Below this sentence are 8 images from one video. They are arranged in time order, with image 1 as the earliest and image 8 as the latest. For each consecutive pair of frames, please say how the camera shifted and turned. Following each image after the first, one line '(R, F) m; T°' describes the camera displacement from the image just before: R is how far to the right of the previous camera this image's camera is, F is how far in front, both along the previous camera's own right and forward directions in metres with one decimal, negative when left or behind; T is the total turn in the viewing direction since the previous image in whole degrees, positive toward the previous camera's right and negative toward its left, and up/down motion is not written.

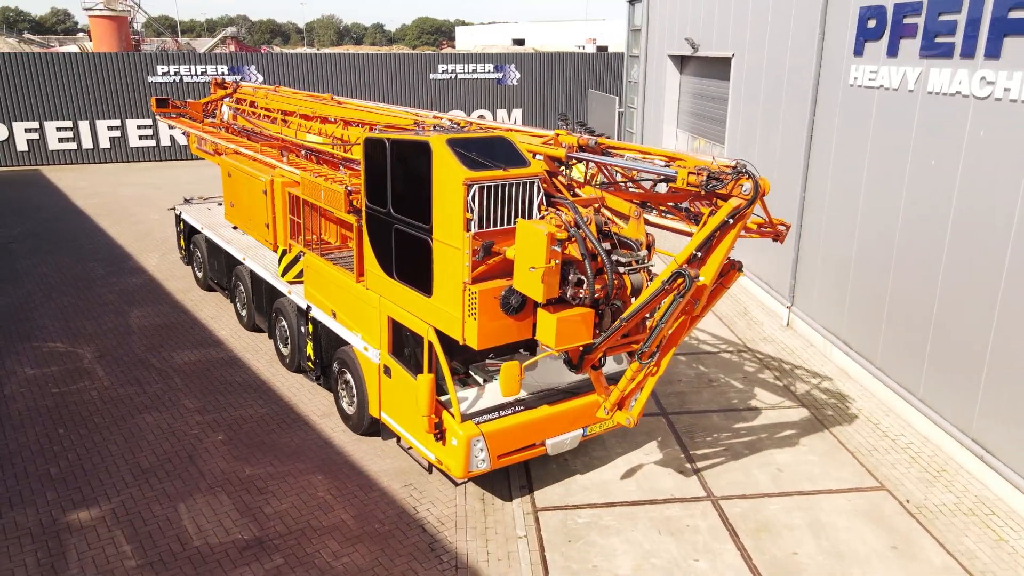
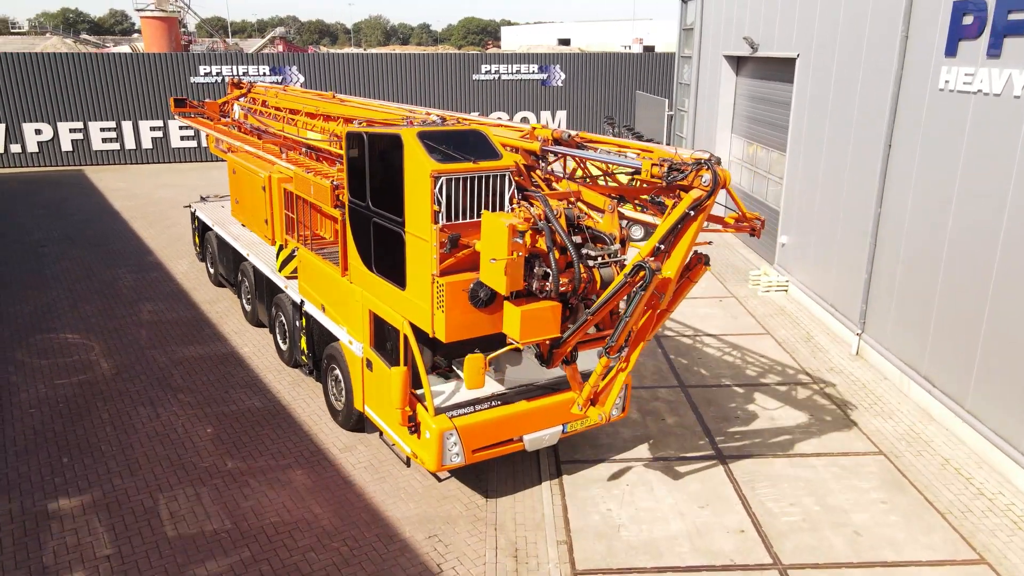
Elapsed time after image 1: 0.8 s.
(0.0, +0.9) m; -3°
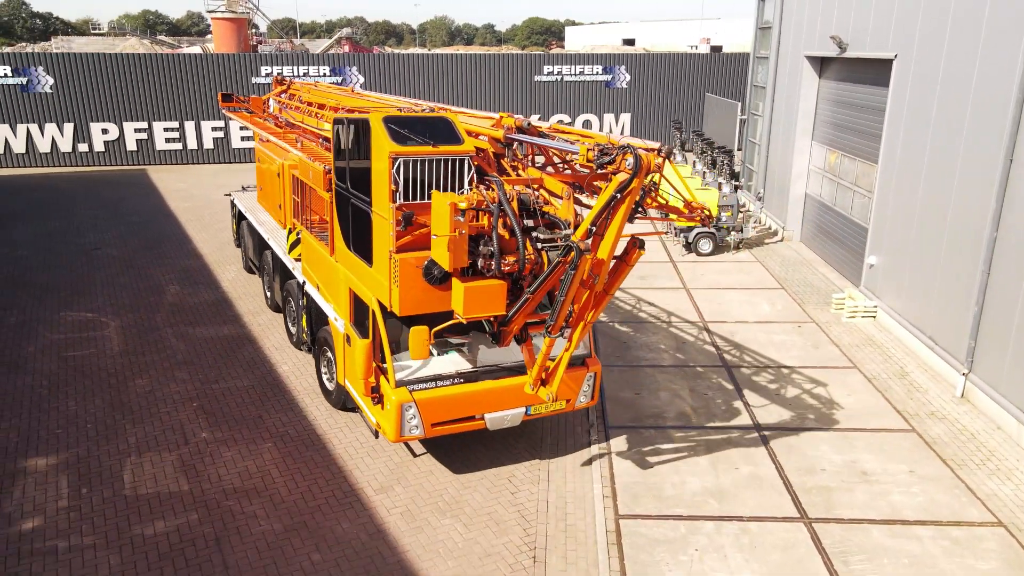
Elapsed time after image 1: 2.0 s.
(0.0, +0.9) m; -4°
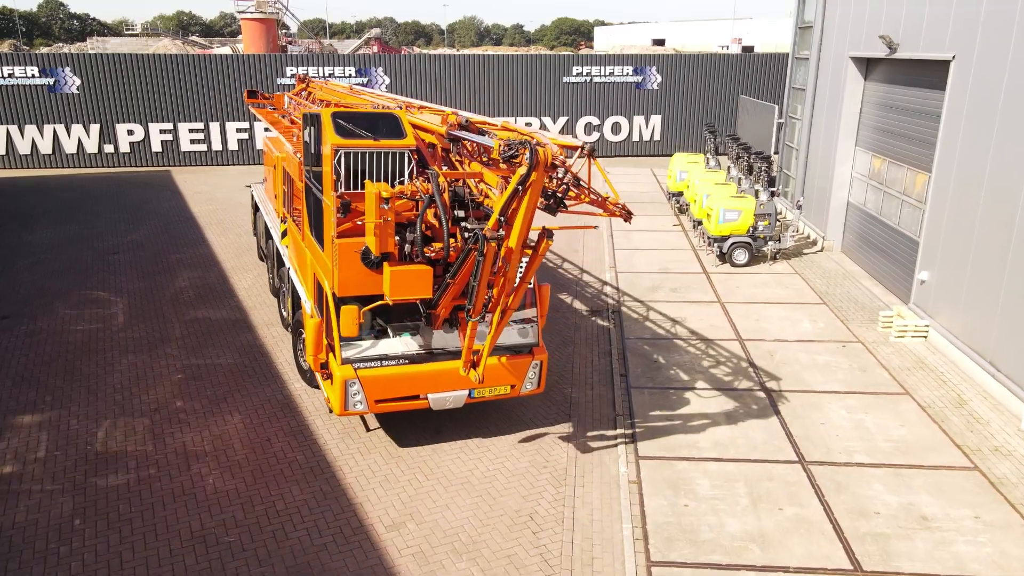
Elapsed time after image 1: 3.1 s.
(0.0, +0.6) m; -2°
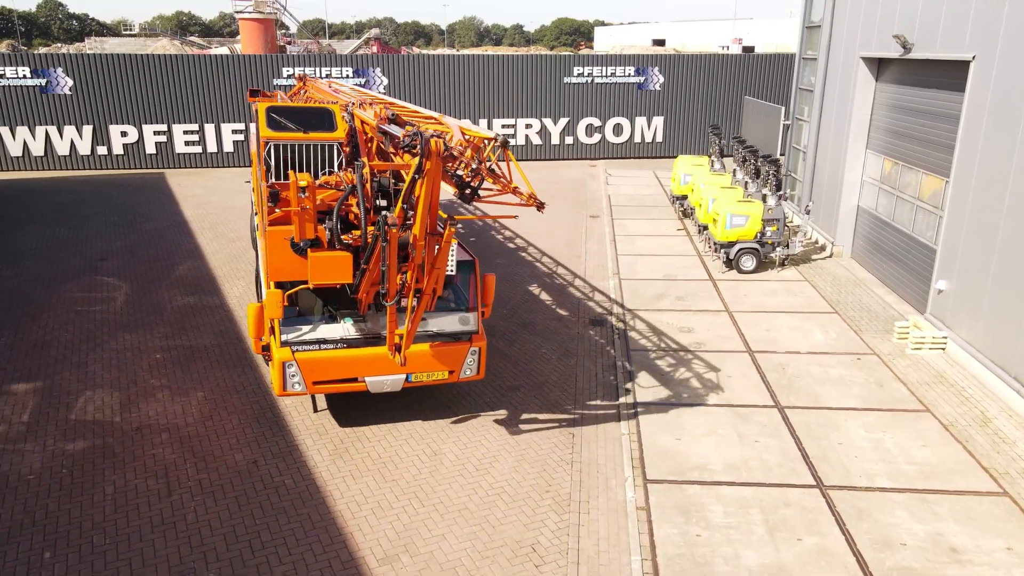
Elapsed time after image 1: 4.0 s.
(0.0, +0.5) m; 0°
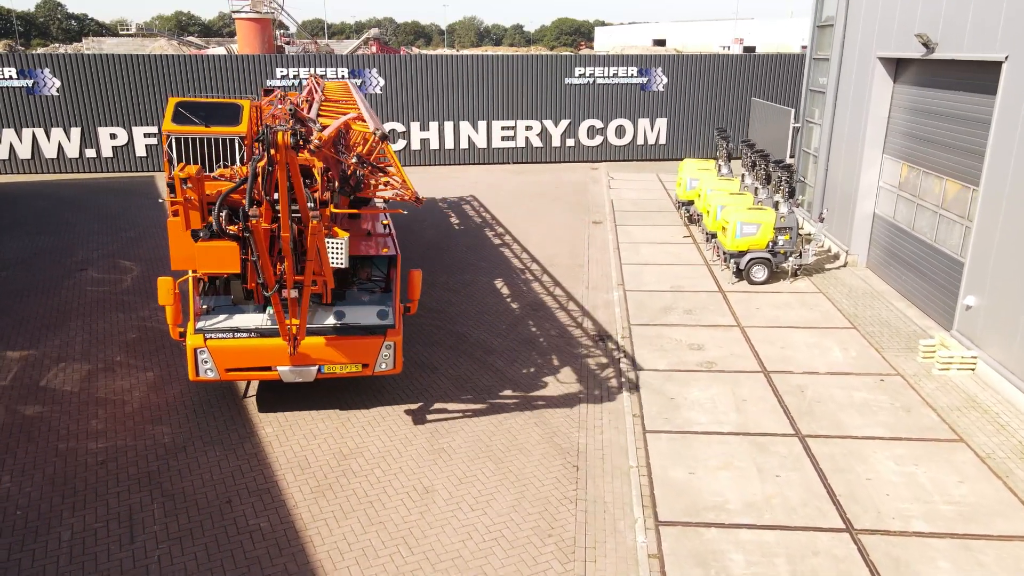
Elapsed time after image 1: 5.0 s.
(0.0, +0.7) m; 0°
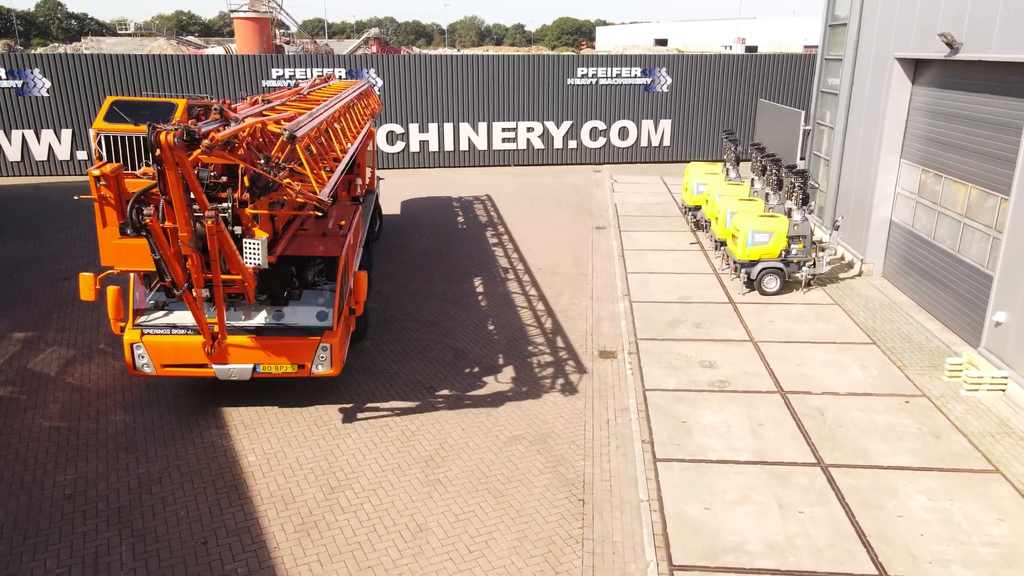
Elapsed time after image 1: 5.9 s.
(0.0, +0.6) m; 0°
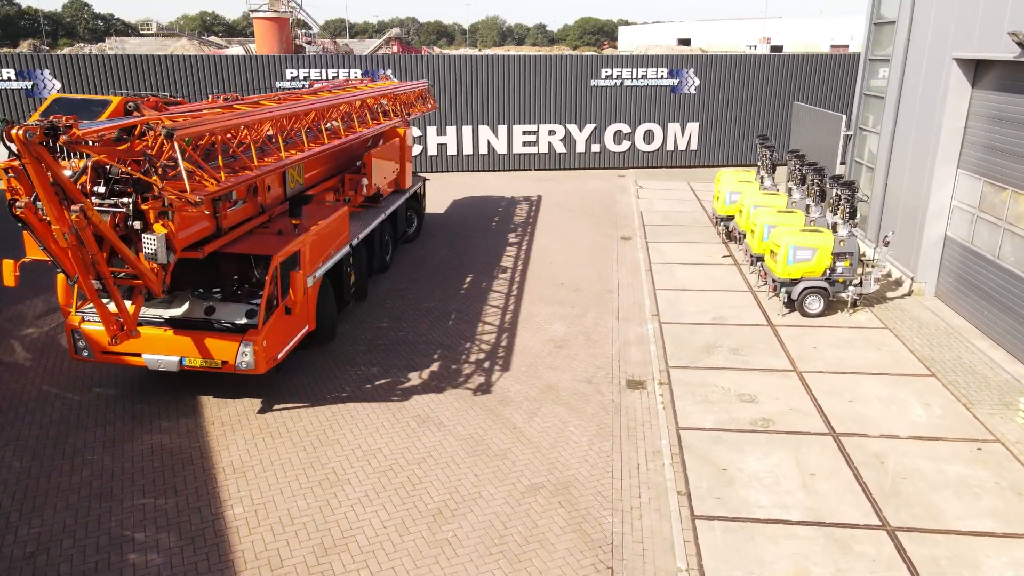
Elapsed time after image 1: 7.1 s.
(0.0, +1.0) m; -1°
